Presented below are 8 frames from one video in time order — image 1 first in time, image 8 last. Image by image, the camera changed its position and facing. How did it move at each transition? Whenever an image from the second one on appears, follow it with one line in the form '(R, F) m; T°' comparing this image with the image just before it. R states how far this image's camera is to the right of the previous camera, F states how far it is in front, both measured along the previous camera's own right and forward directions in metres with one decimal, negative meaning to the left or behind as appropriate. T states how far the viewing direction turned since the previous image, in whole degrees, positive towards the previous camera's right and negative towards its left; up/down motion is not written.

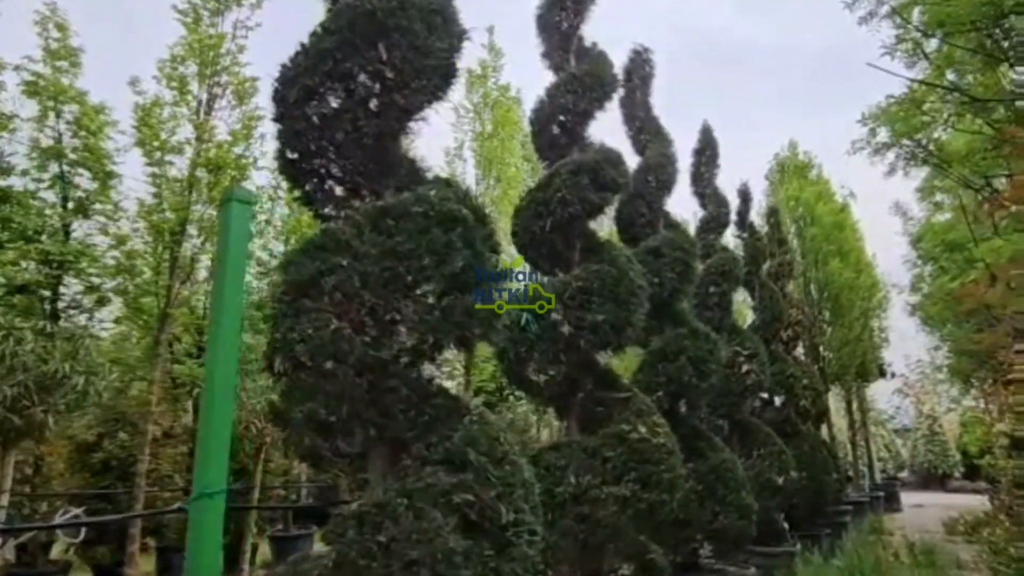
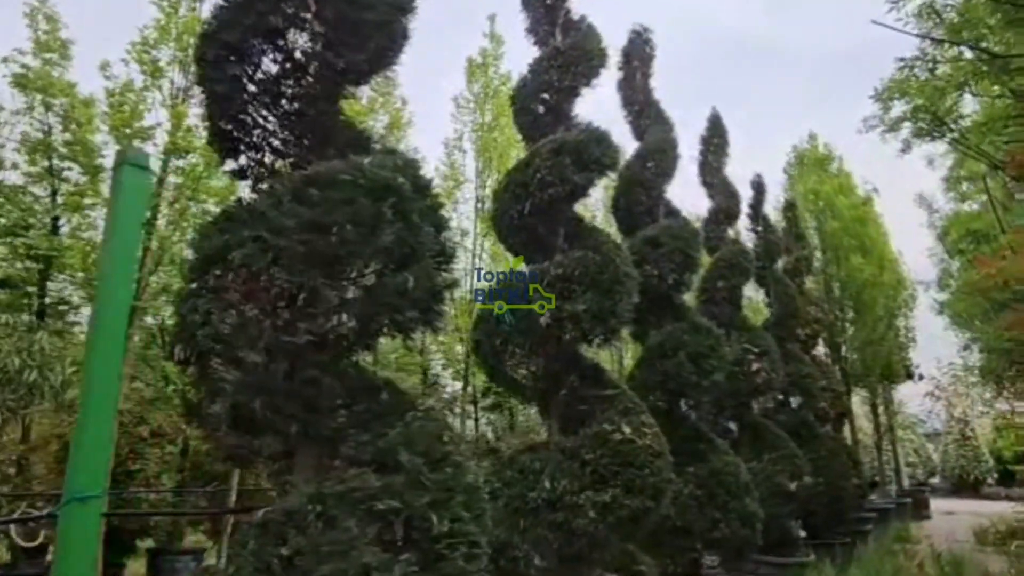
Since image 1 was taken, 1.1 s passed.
(+0.3, +0.3) m; -2°
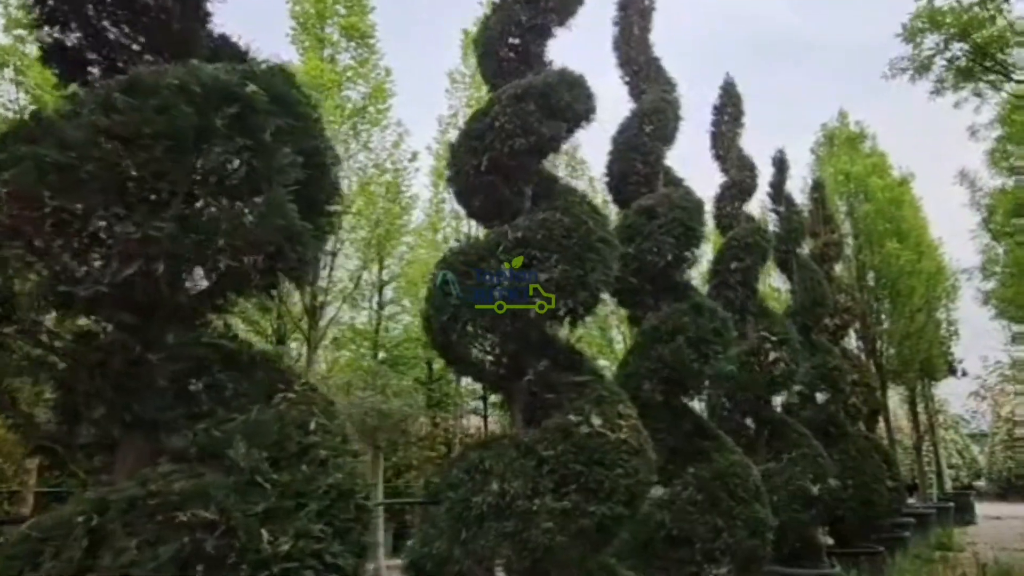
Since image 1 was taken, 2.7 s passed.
(+0.4, +0.6) m; -3°
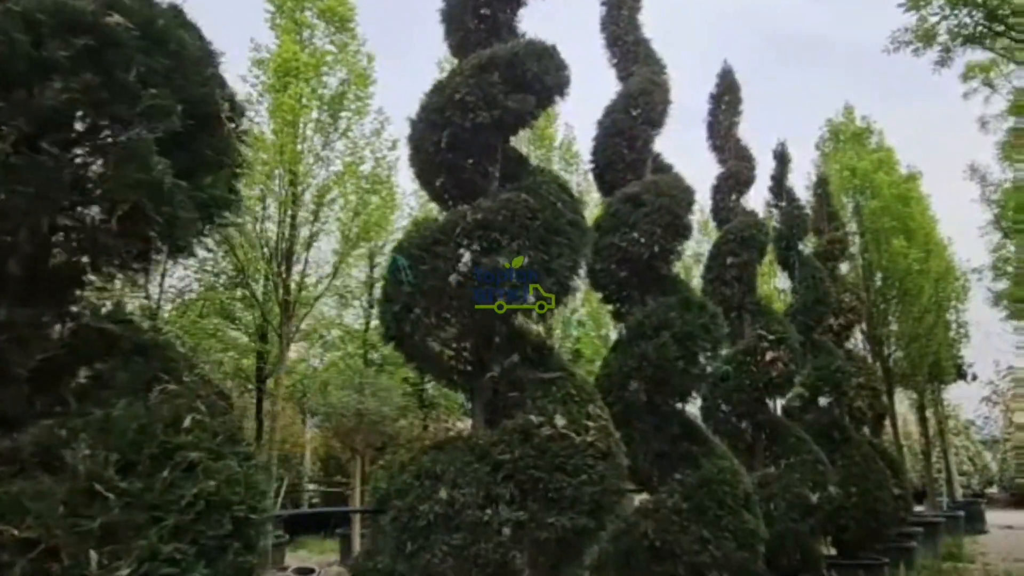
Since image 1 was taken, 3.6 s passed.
(+0.2, +0.3) m; -1°
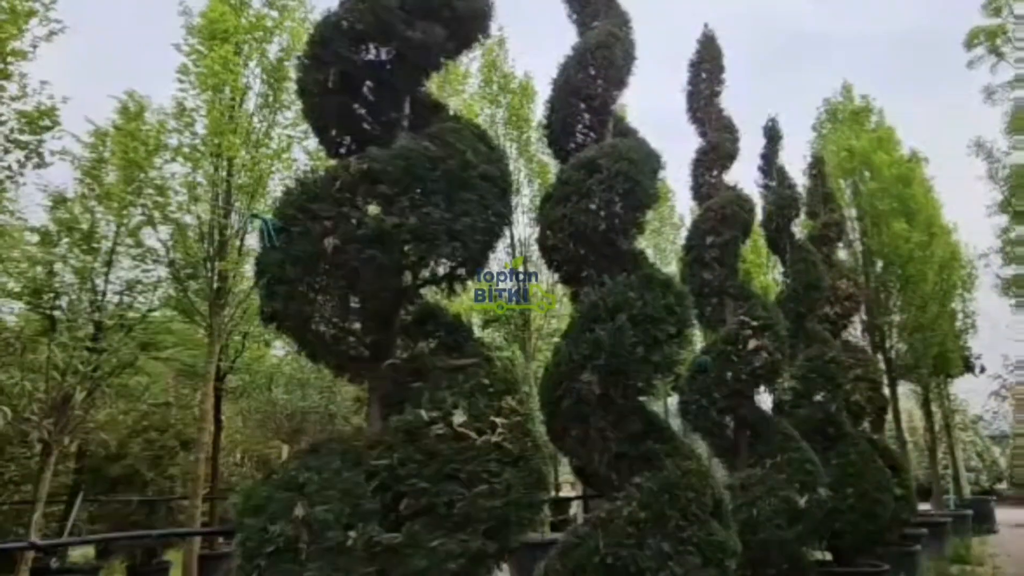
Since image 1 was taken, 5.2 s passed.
(+0.4, +0.6) m; 0°
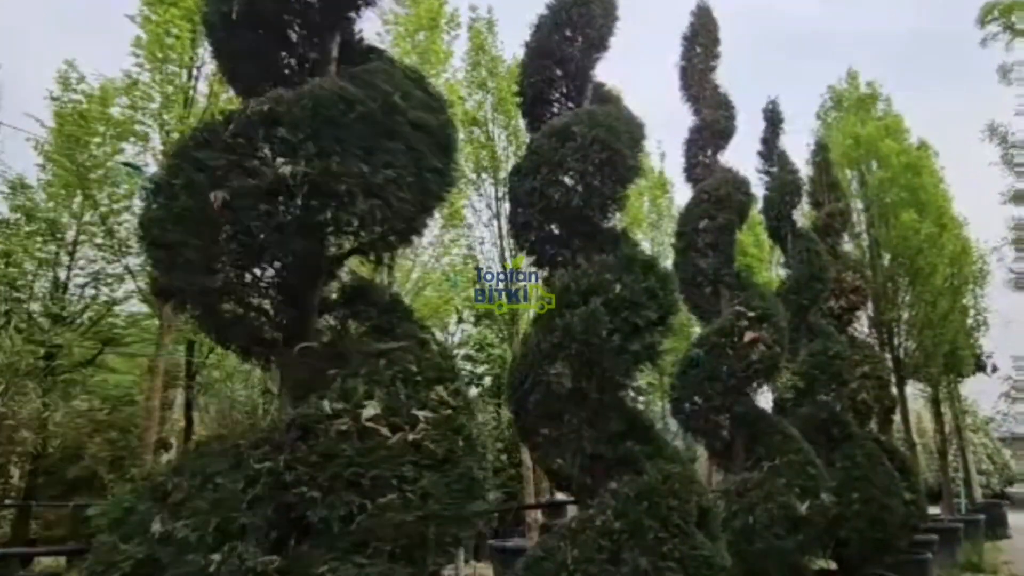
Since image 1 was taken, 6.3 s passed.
(+0.2, +0.5) m; 0°
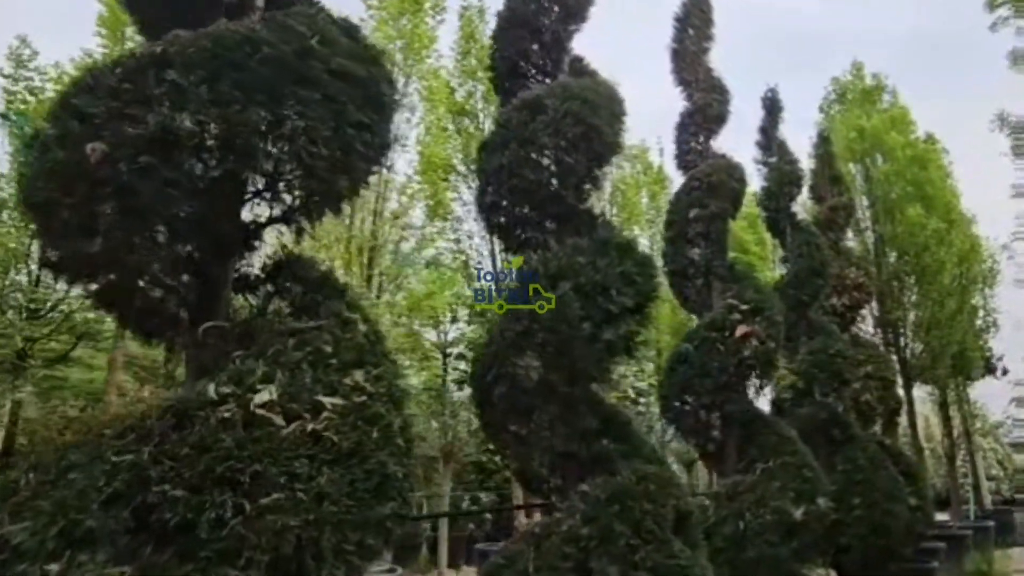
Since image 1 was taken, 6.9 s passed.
(+0.2, +0.3) m; -1°
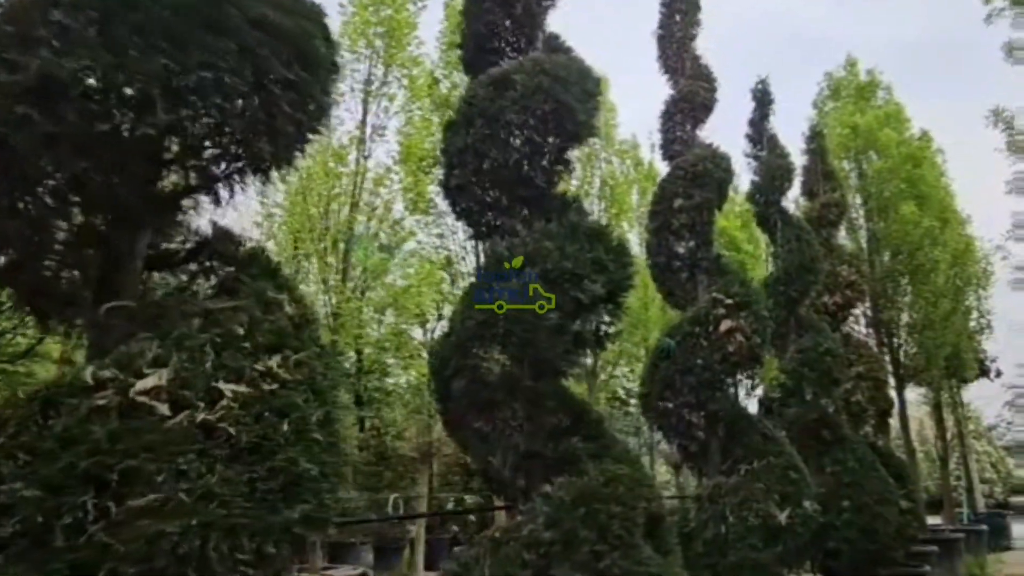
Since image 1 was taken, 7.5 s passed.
(+0.1, +0.2) m; 0°
